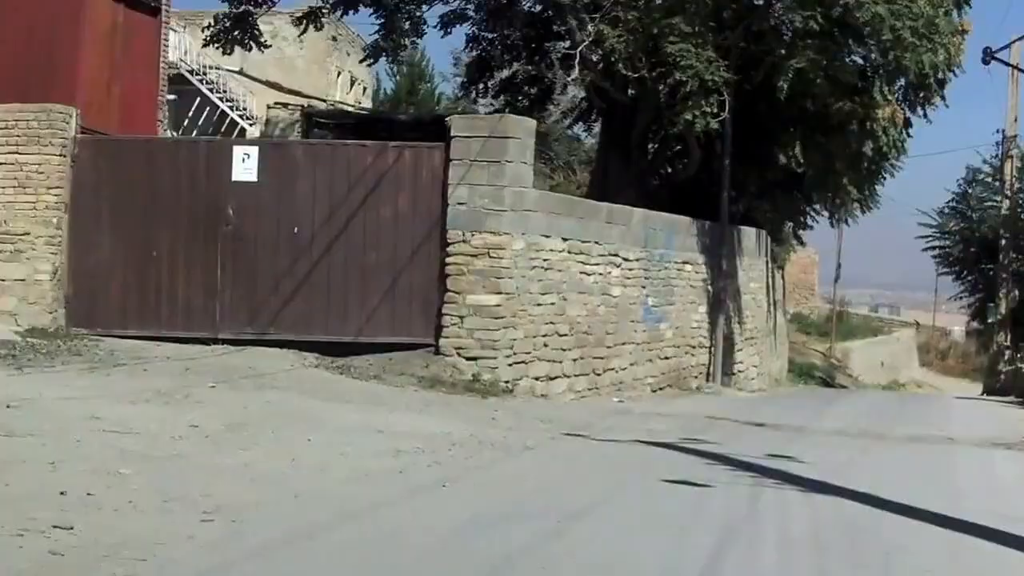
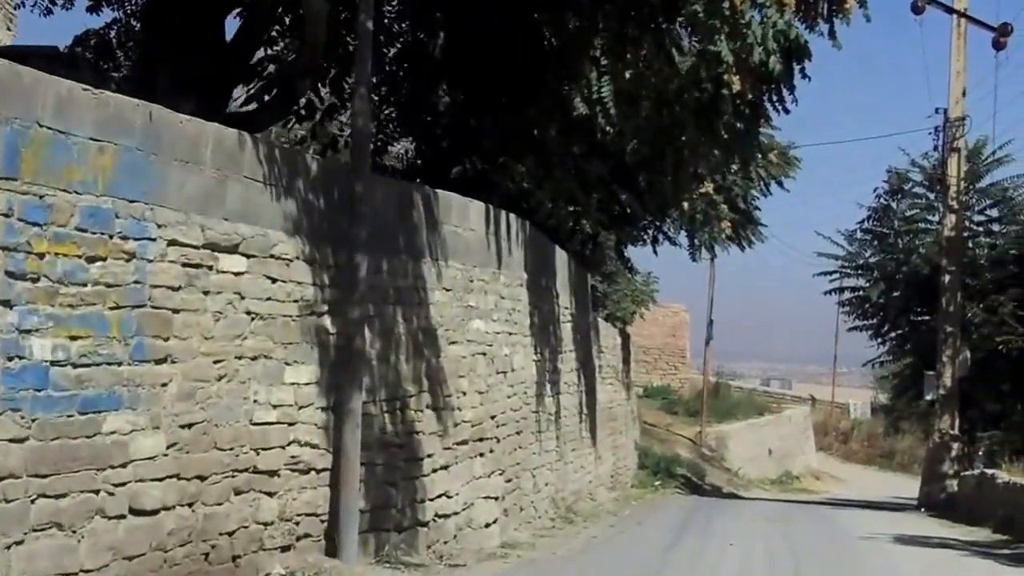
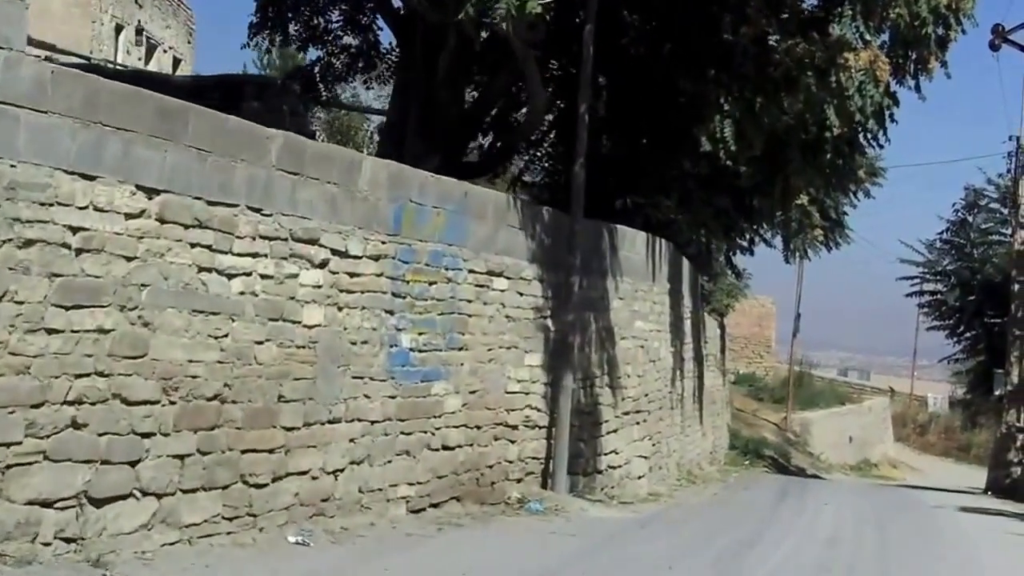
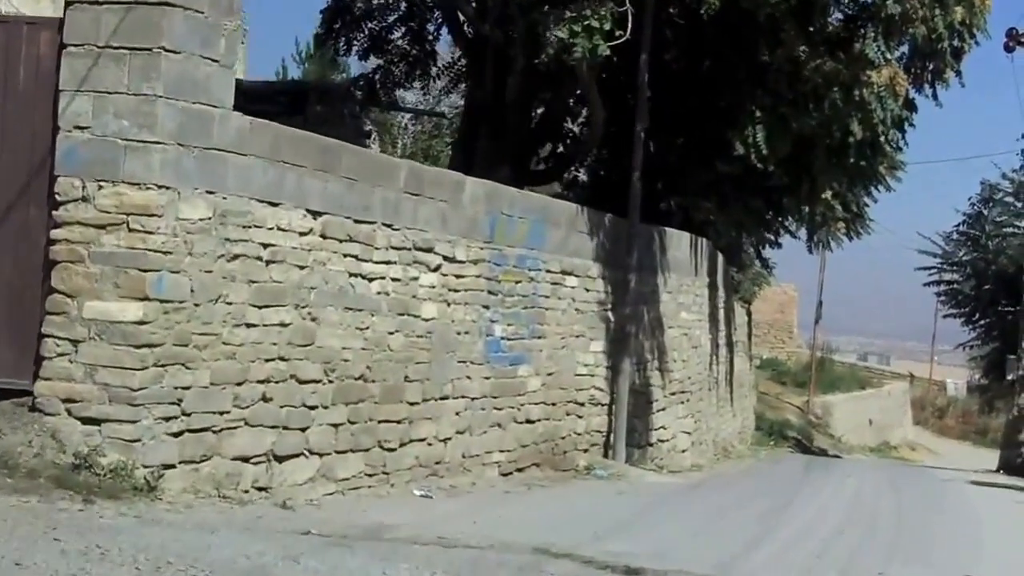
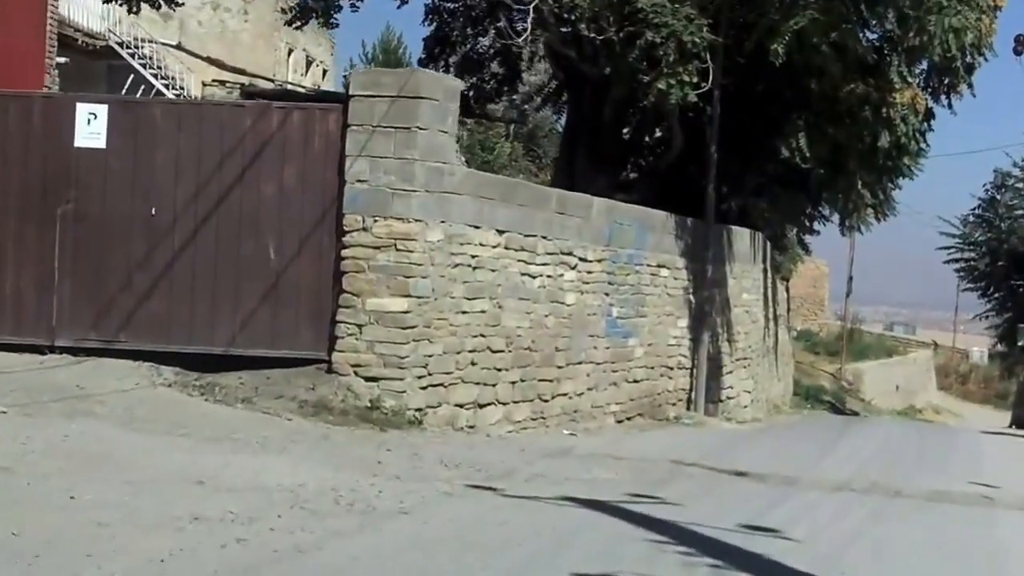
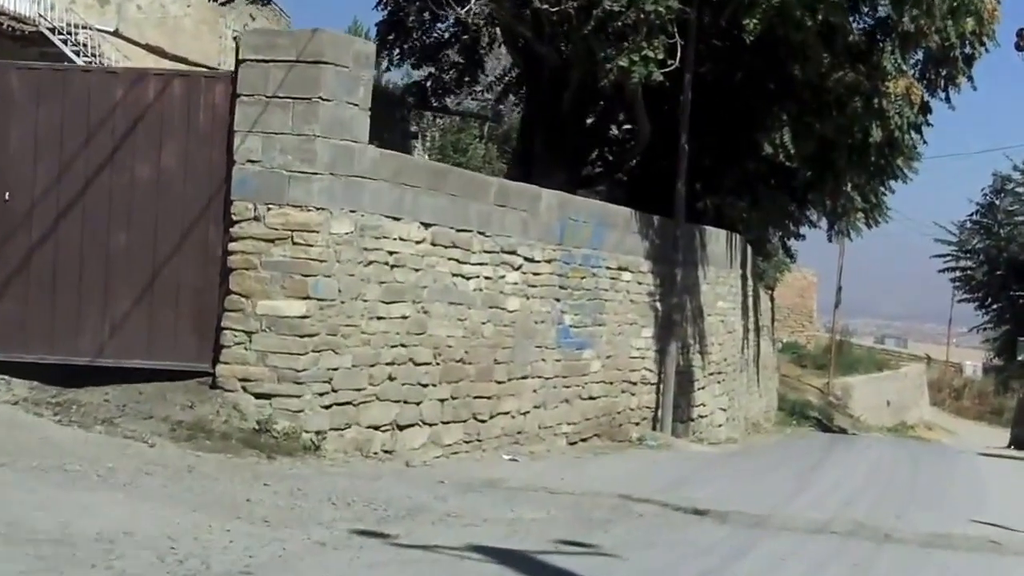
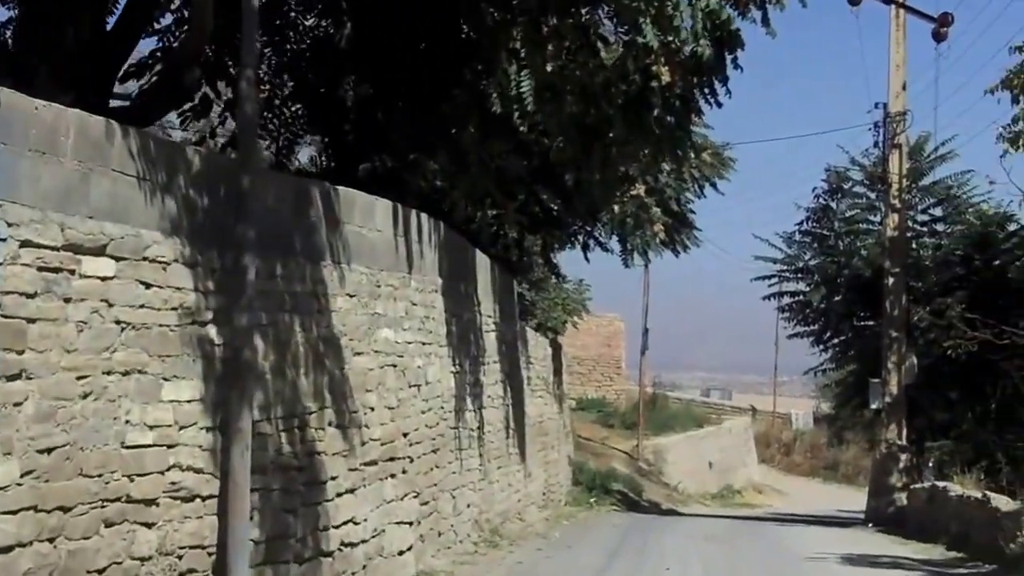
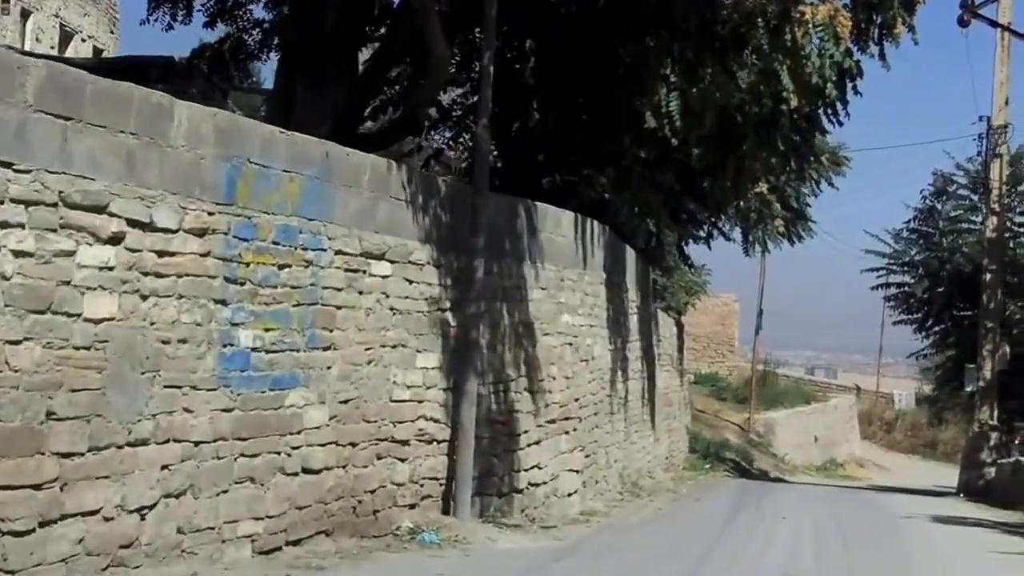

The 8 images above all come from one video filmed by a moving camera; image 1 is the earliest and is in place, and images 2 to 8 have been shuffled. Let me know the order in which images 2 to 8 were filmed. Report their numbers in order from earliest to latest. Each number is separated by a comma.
5, 6, 4, 3, 8, 2, 7
